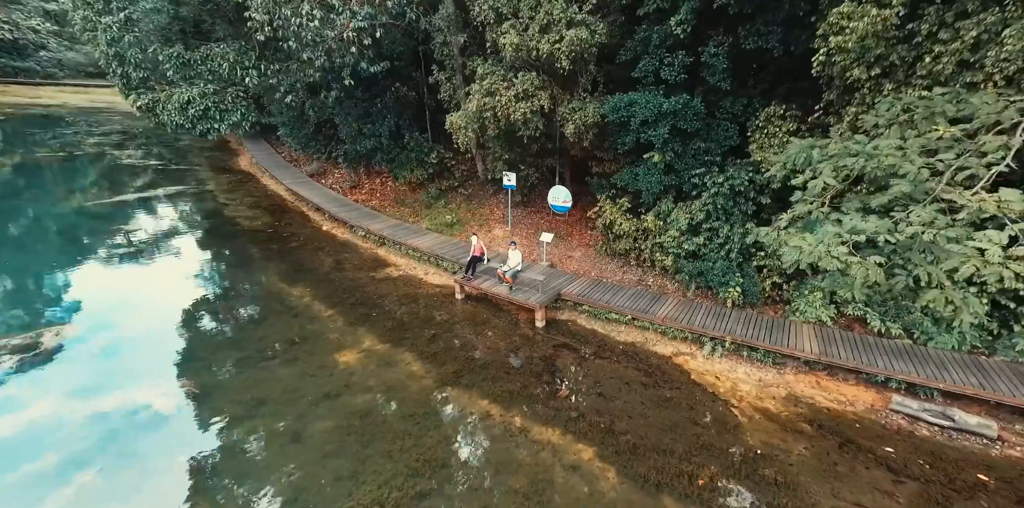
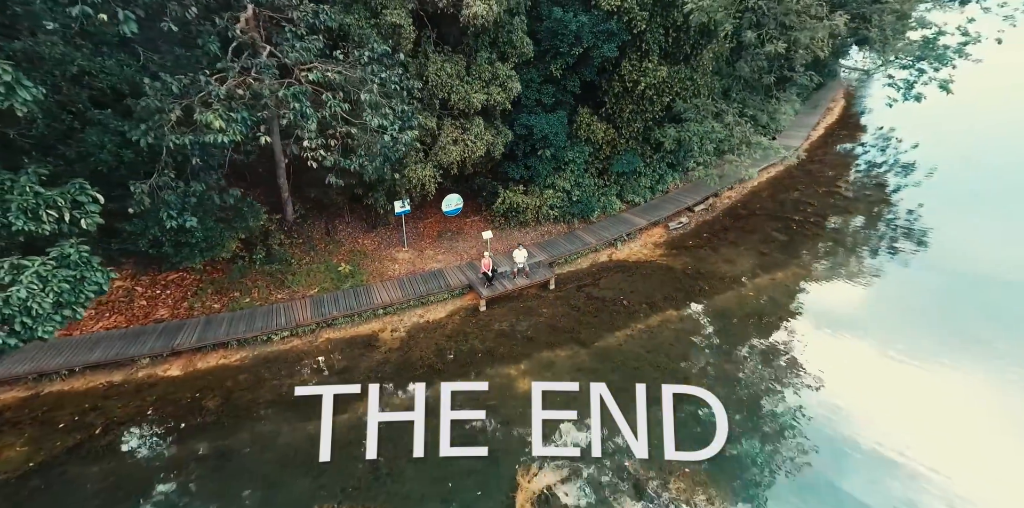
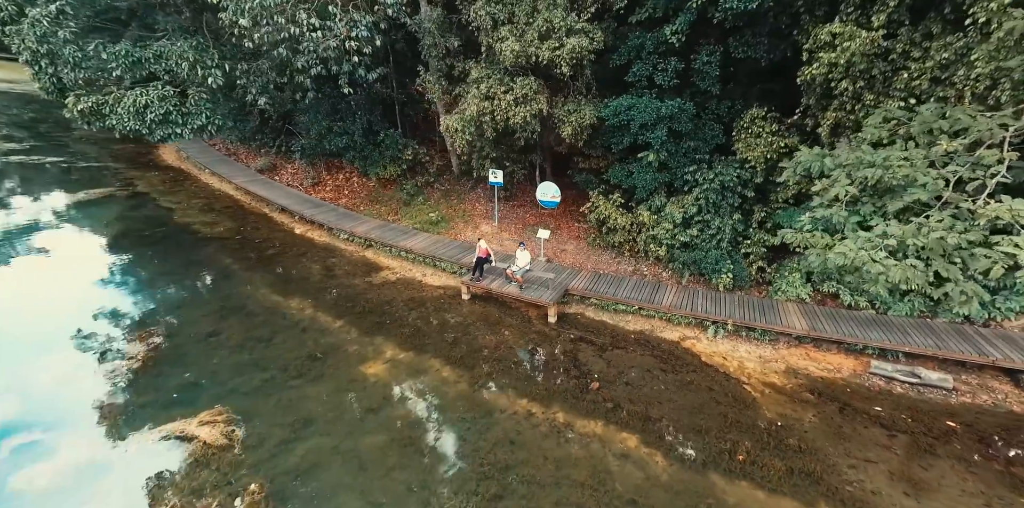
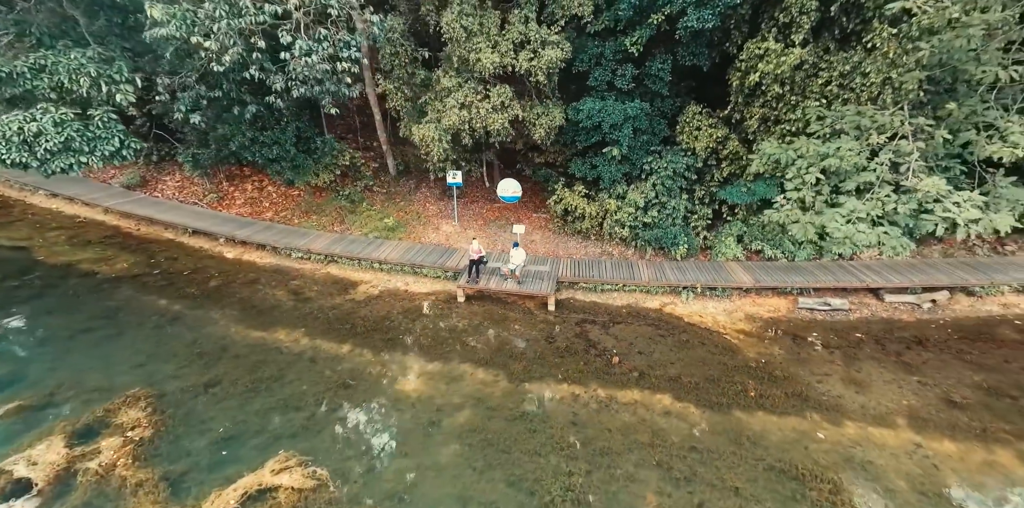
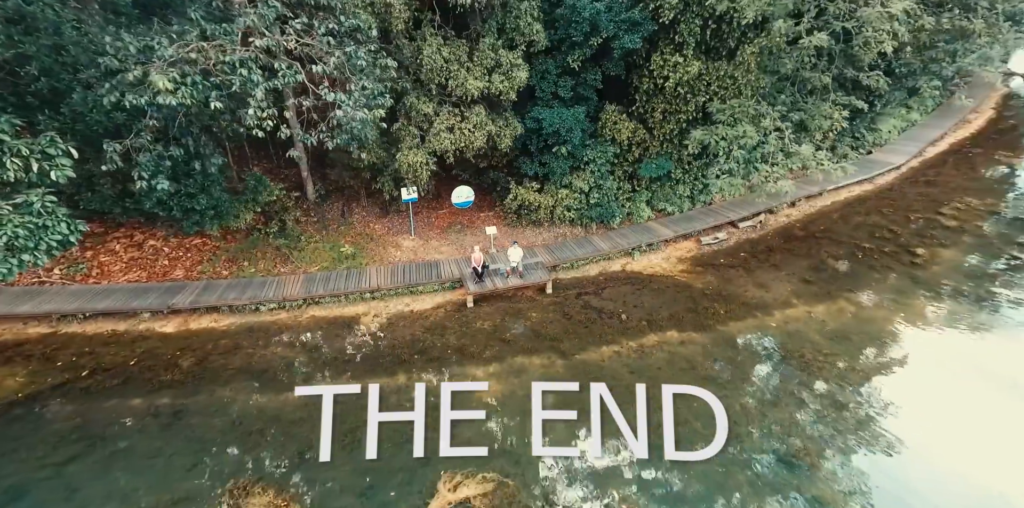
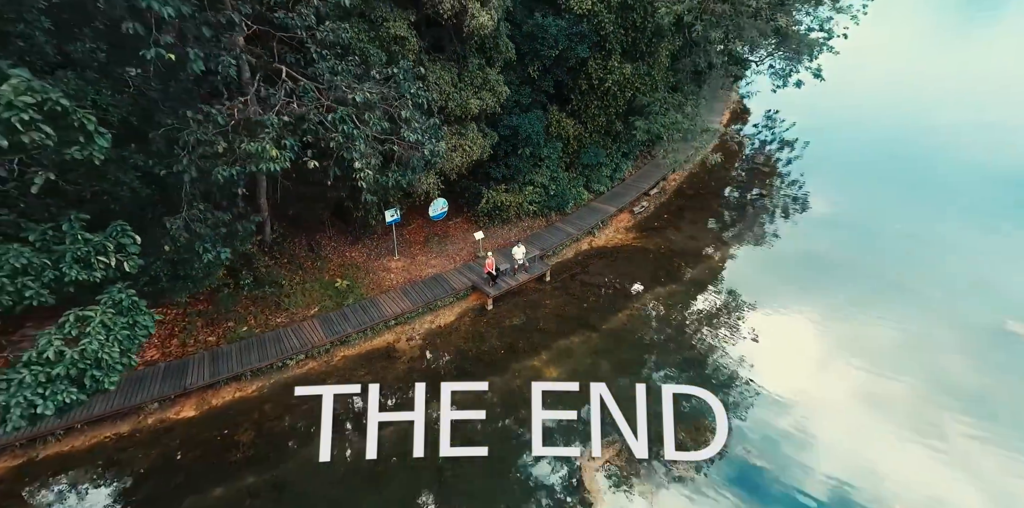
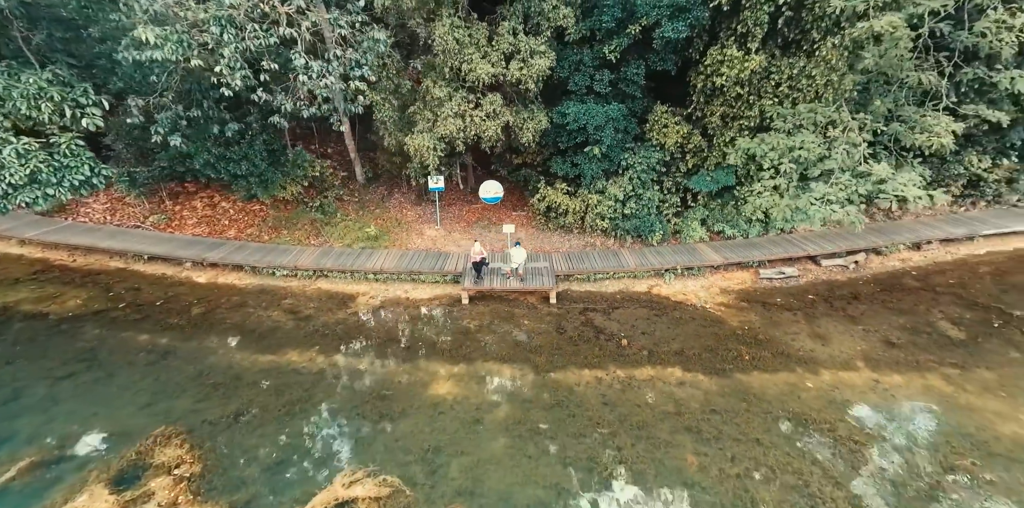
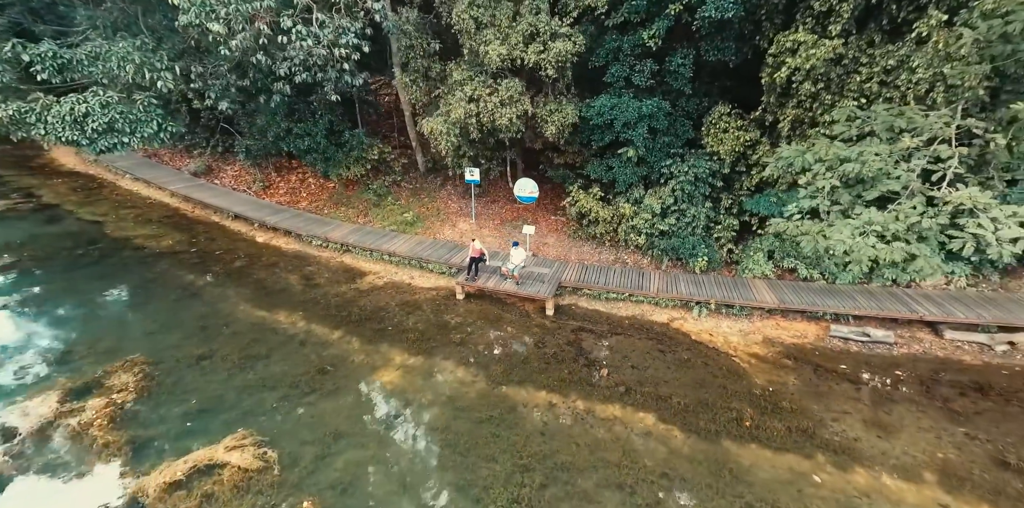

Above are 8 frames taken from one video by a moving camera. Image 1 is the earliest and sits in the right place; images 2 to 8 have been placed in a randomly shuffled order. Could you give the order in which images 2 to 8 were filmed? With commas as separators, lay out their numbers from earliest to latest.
3, 8, 4, 7, 5, 2, 6
